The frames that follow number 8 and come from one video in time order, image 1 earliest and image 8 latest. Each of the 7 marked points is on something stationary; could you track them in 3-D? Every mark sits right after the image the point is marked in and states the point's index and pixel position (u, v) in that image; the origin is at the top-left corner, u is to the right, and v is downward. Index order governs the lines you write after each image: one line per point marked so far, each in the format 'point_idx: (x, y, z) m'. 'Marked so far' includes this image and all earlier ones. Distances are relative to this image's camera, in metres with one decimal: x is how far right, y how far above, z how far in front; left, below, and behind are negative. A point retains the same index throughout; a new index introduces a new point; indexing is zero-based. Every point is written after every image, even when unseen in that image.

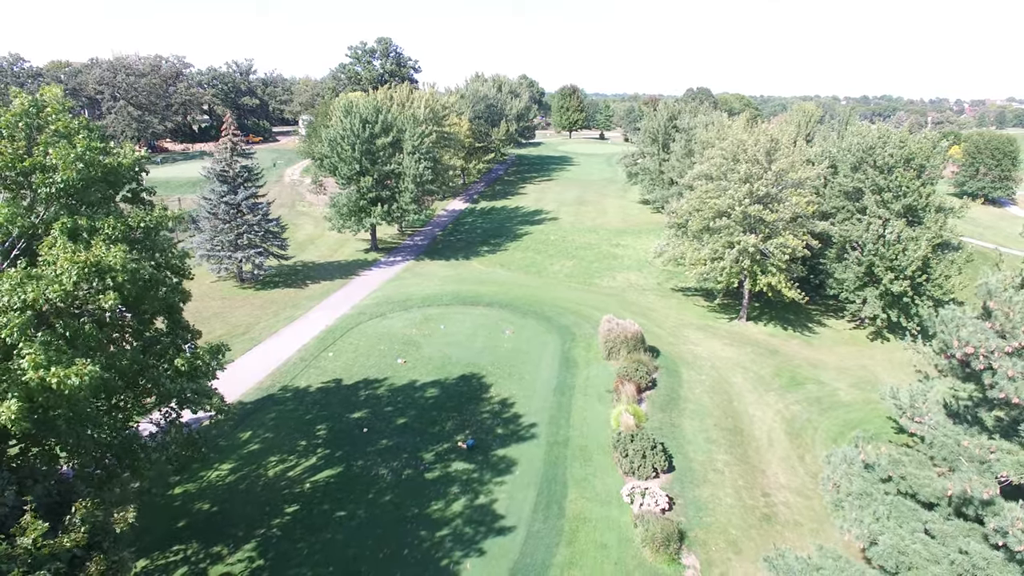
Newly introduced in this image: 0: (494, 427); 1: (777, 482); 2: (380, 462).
0: (-0.6, -4.1, +19.5) m
1: (+7.3, -5.3, +18.1) m
2: (-3.5, -4.6, +17.5) m
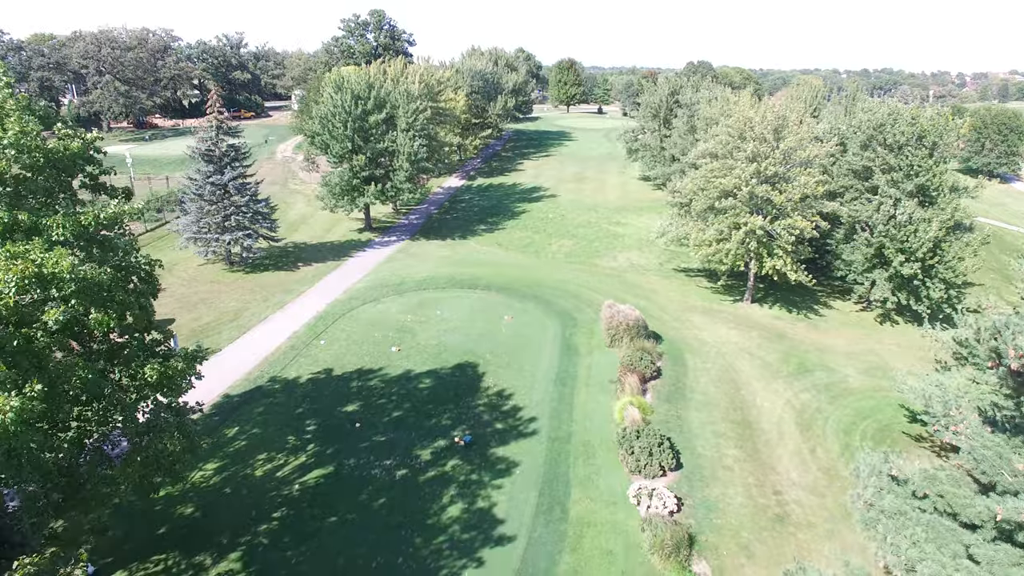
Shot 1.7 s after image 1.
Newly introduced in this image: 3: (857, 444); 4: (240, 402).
0: (-0.6, -3.8, +18.6) m
1: (+7.2, -5.0, +17.3) m
2: (-3.5, -4.3, +16.6) m
3: (+10.3, -4.7, +19.8) m
4: (-7.9, -3.3, +19.3) m
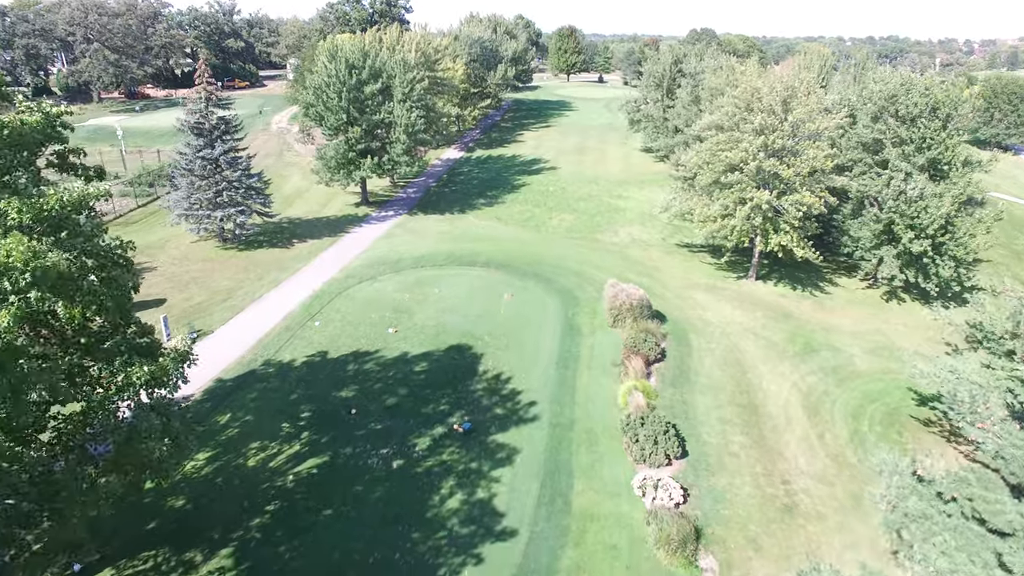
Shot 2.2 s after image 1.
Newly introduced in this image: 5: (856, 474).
0: (-0.6, -3.3, +18.1) m
1: (+7.3, -4.6, +16.9) m
2: (-3.5, -3.9, +16.1) m
3: (+10.3, -4.1, +19.3) m
4: (-7.9, -2.8, +18.7) m
5: (+8.8, -4.7, +16.8) m
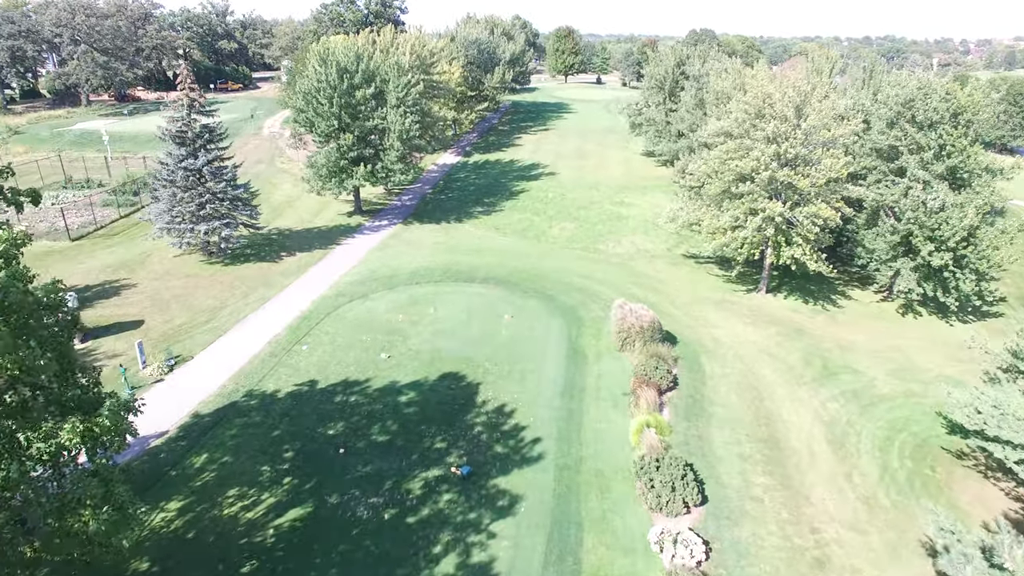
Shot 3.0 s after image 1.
0: (-0.5, -3.9, +16.7) m
1: (+7.3, -5.2, +15.4) m
2: (-3.4, -4.6, +14.7) m
3: (+10.4, -4.8, +17.9) m
4: (-7.9, -3.5, +17.2) m
5: (+8.8, -5.4, +15.4) m
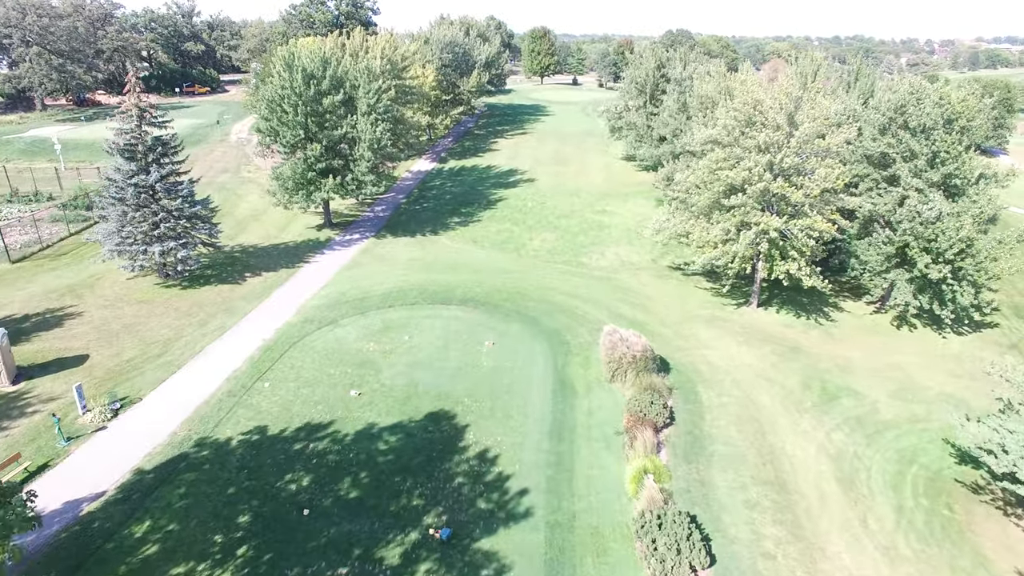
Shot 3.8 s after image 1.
0: (-0.9, -4.8, +15.0) m
1: (+7.0, -5.9, +14.0) m
2: (-3.7, -5.5, +12.9) m
3: (+10.0, -5.4, +16.6) m
4: (-8.2, -4.4, +15.3) m
5: (+8.5, -6.1, +14.0) m
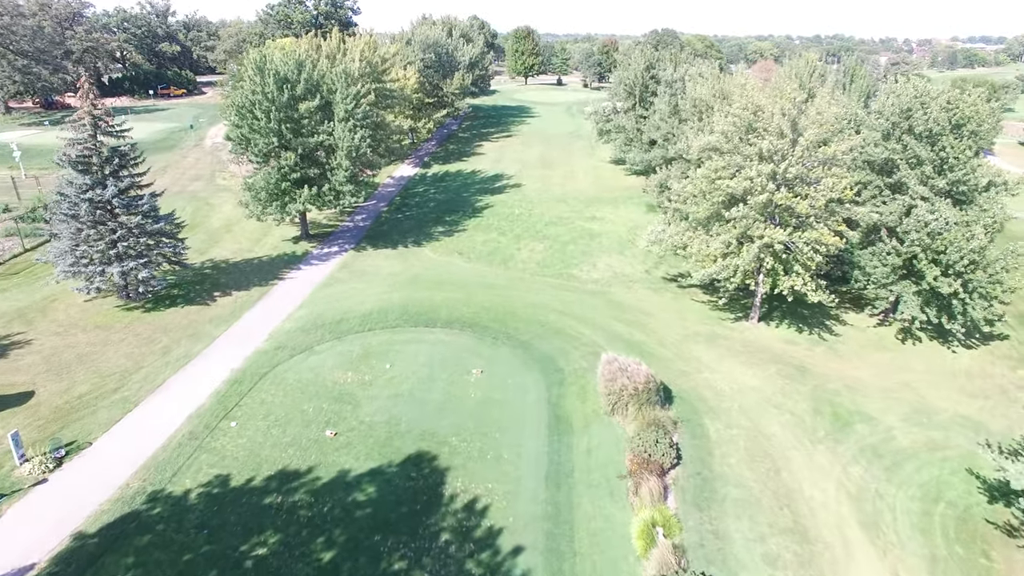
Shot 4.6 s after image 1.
0: (-1.0, -5.5, +13.3) m
1: (+6.9, -6.6, +12.5) m
2: (-3.7, -6.3, +11.1) m
3: (+9.9, -6.1, +15.1) m
4: (-8.3, -5.2, +13.4) m
5: (+8.4, -6.7, +12.5) m
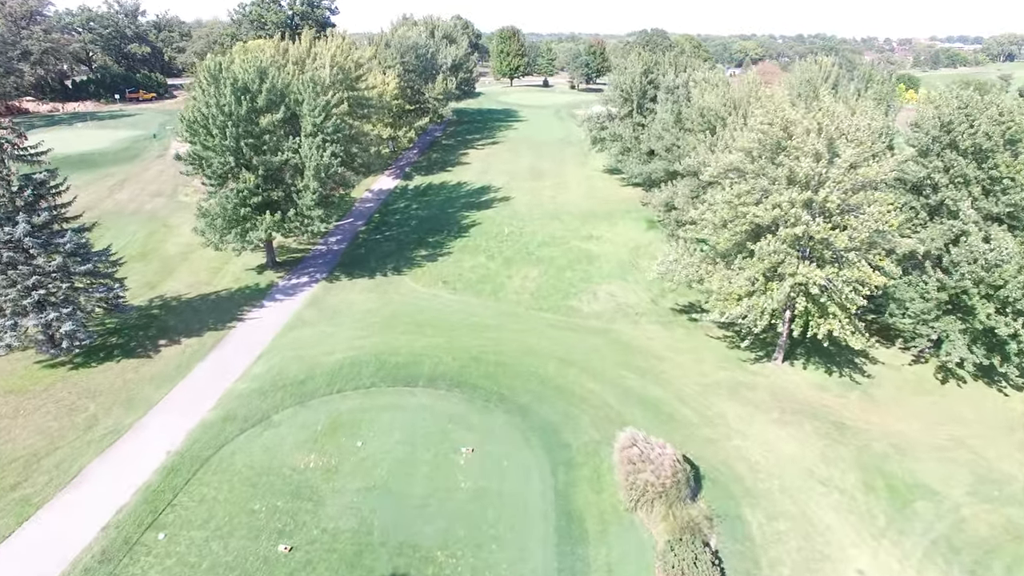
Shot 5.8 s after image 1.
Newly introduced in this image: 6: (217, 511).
0: (-0.9, -7.1, +9.7) m
1: (+7.1, -8.1, +9.1) m
2: (-3.6, -7.8, +7.5) m
3: (+9.9, -7.5, +11.8) m
4: (-8.2, -6.9, +9.7) m
5: (+8.6, -8.2, +9.2) m
6: (-6.6, -5.0, +14.8) m
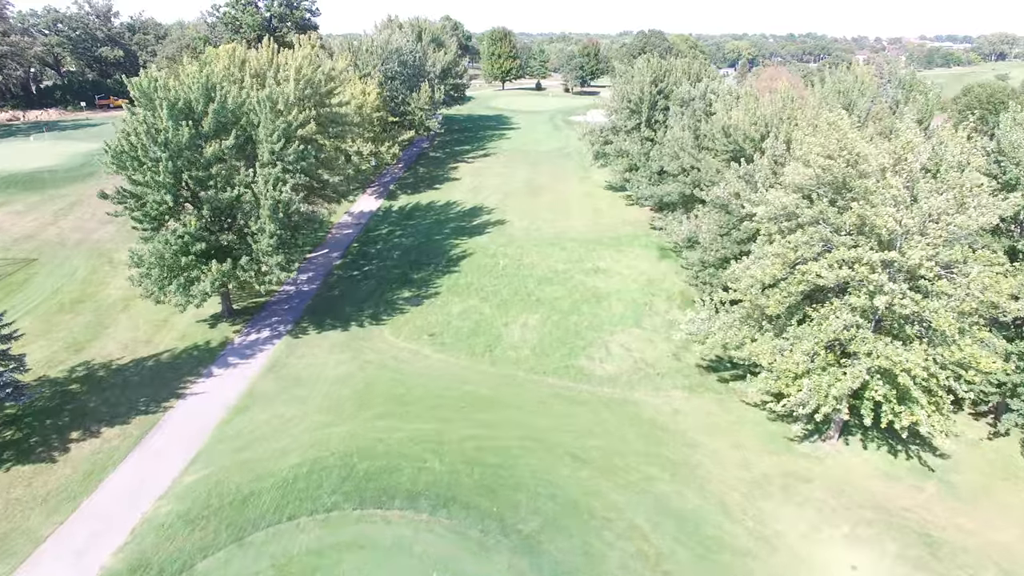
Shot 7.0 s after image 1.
0: (-0.6, -9.2, +5.2) m
1: (+7.3, -10.1, +4.7) m
2: (-3.3, -10.0, +3.0) m
3: (+10.1, -9.6, +7.4) m
4: (-8.0, -9.0, +5.1) m
5: (+8.8, -10.2, +4.8) m
6: (-6.5, -7.1, +10.2) m
